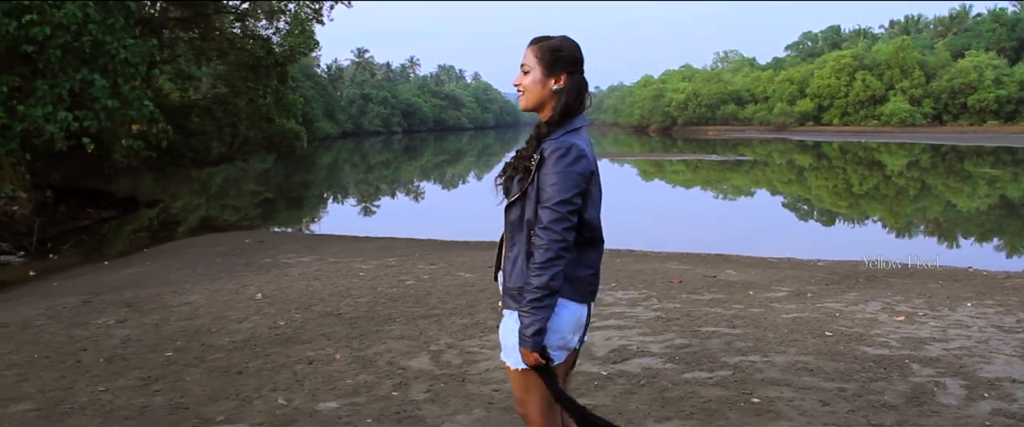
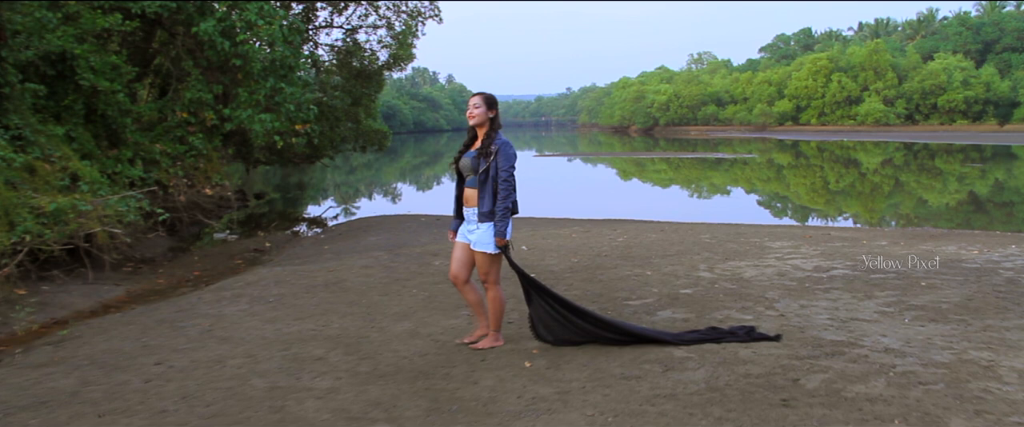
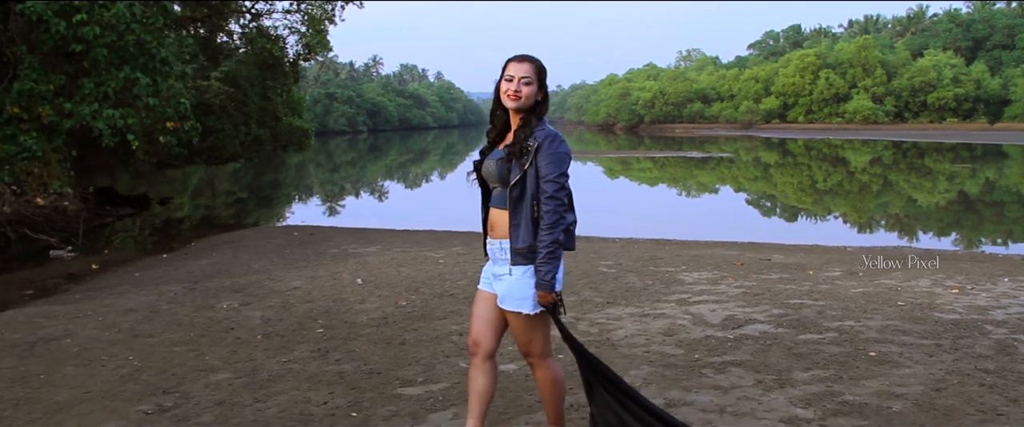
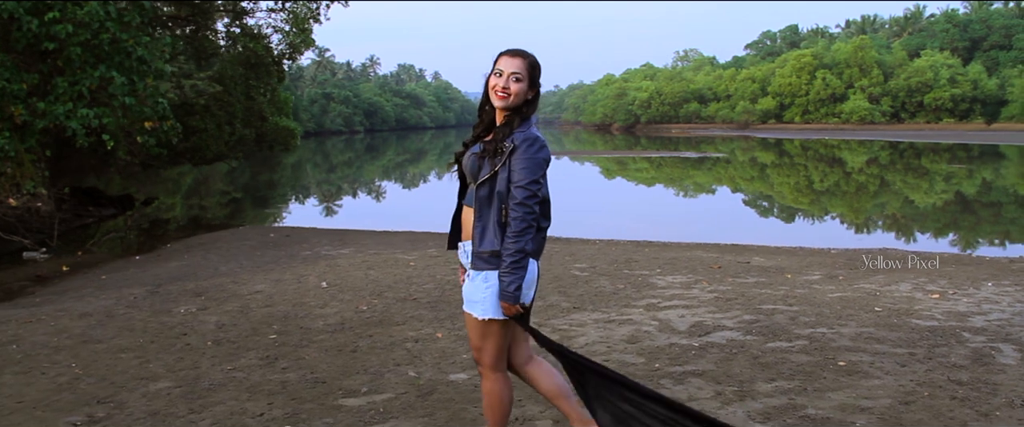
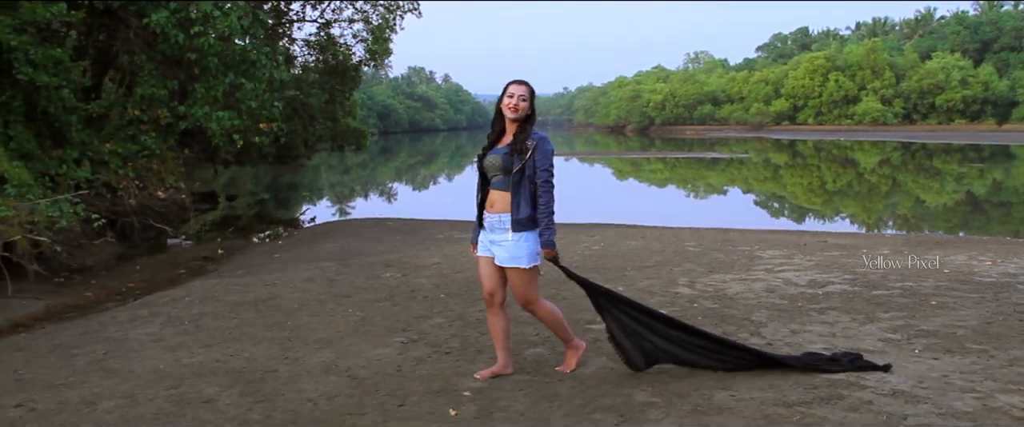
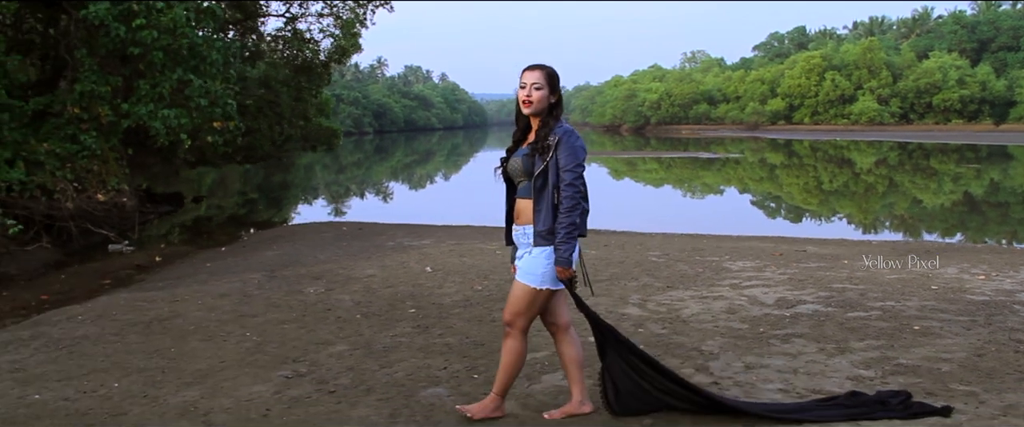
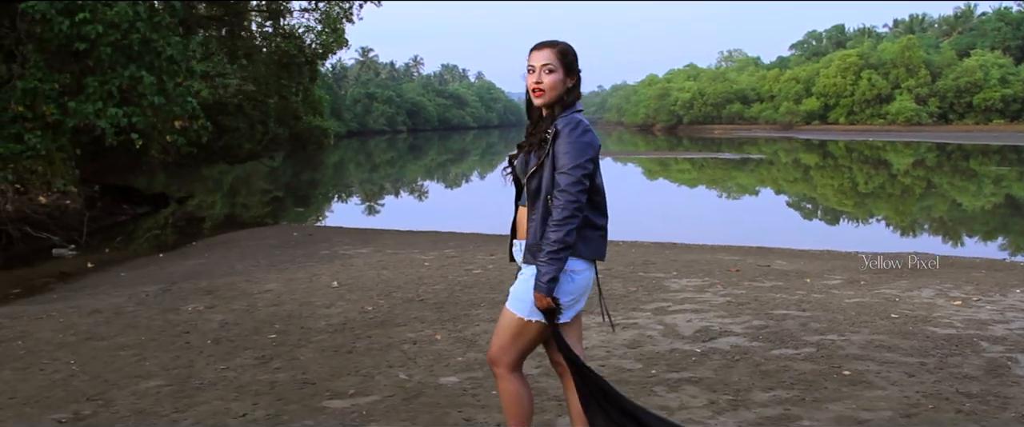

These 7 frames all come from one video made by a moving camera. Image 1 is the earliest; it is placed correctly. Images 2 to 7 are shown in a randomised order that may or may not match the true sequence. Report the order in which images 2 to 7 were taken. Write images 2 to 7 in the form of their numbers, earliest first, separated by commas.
7, 4, 3, 6, 5, 2
